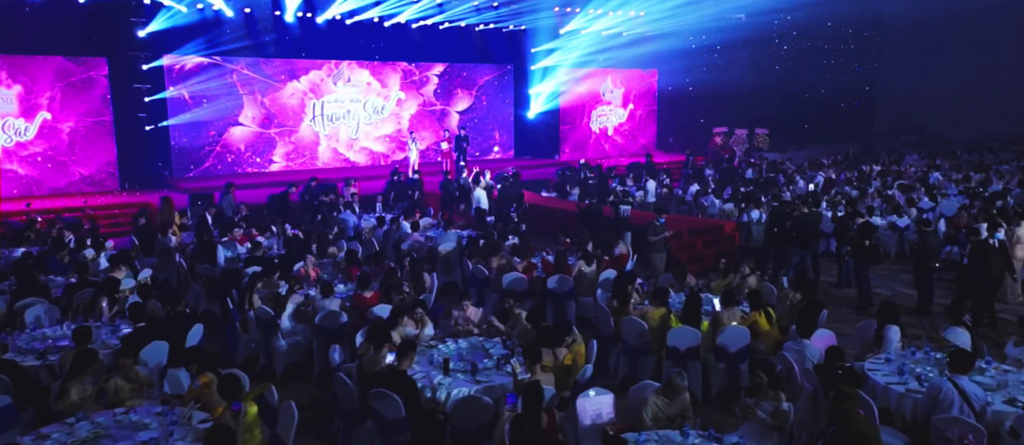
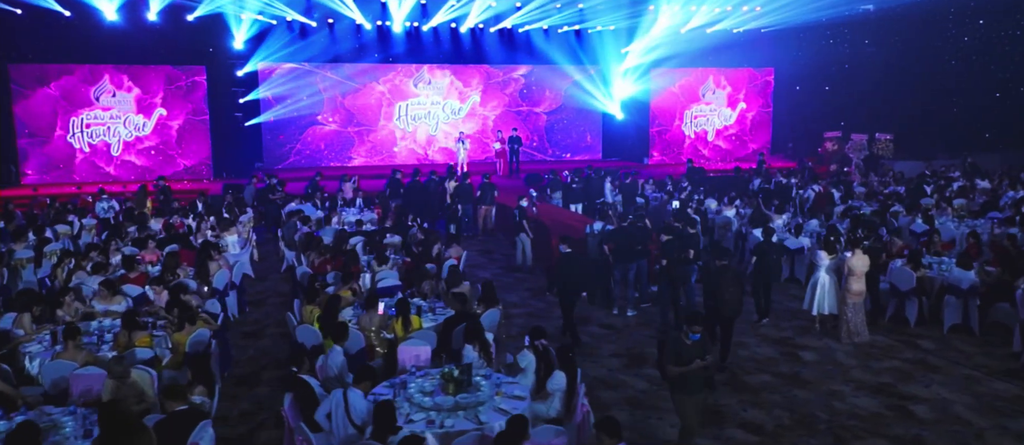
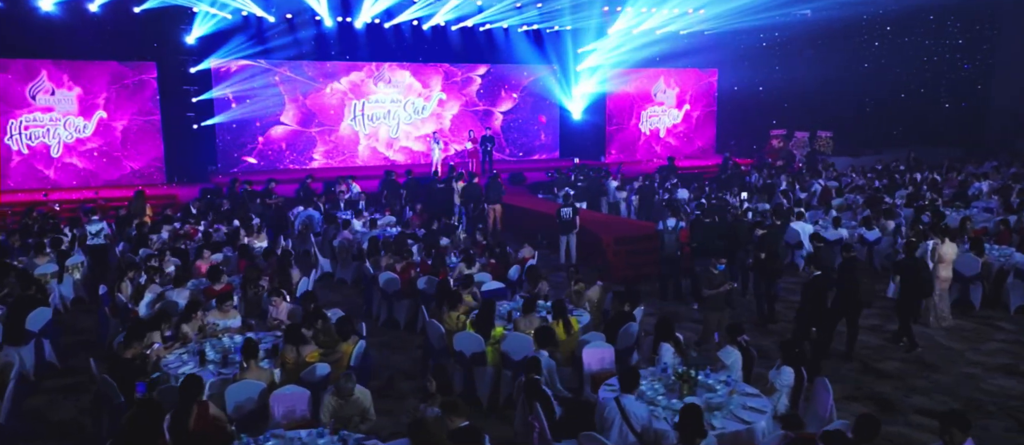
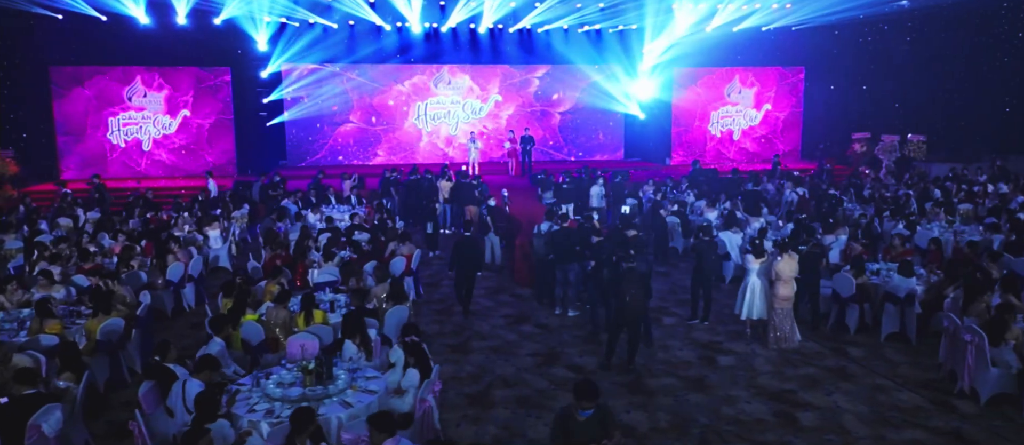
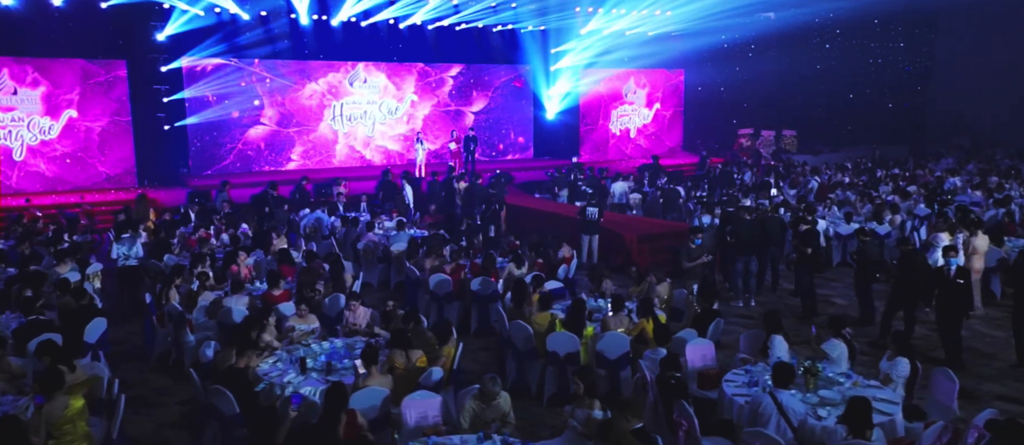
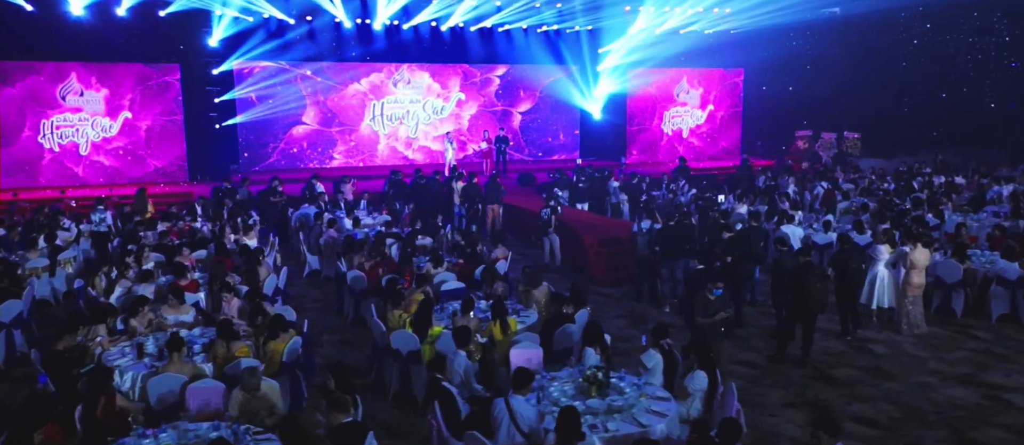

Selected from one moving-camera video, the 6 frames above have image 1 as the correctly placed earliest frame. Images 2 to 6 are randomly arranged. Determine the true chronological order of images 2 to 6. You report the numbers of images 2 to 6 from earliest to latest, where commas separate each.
5, 3, 6, 2, 4
